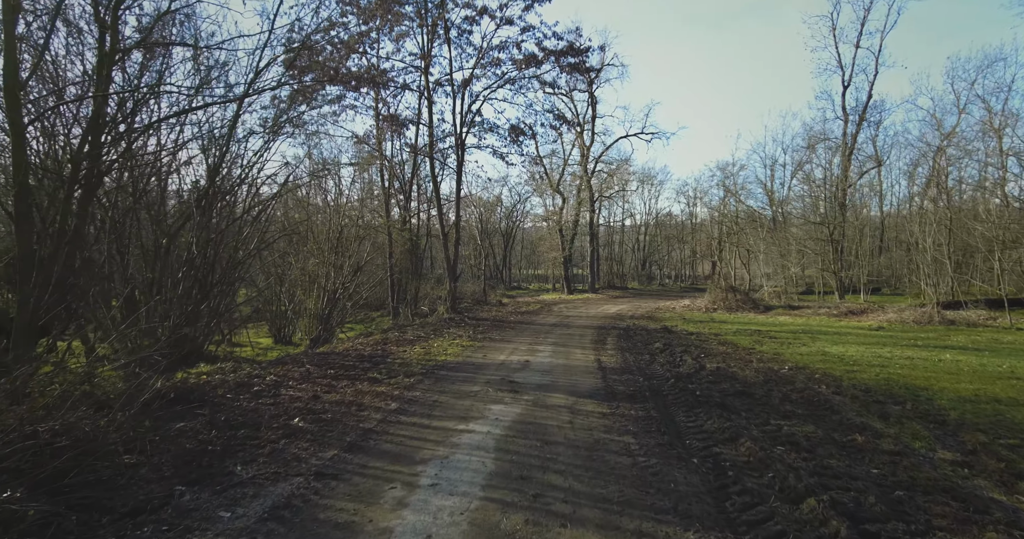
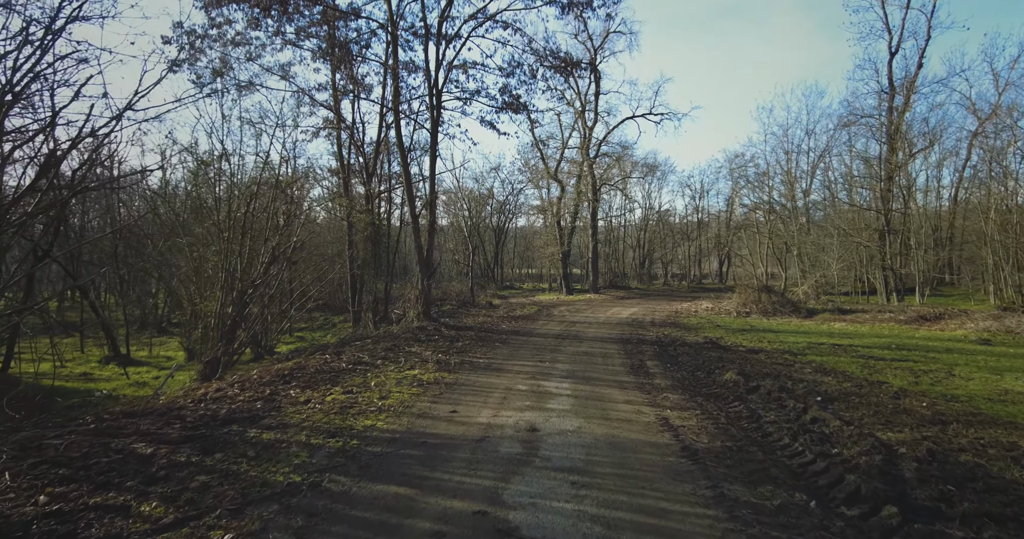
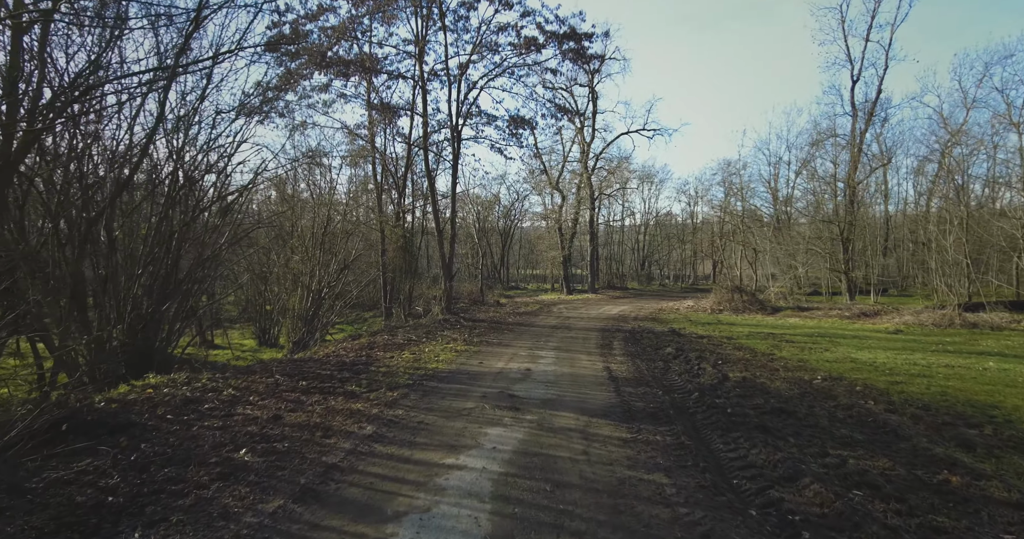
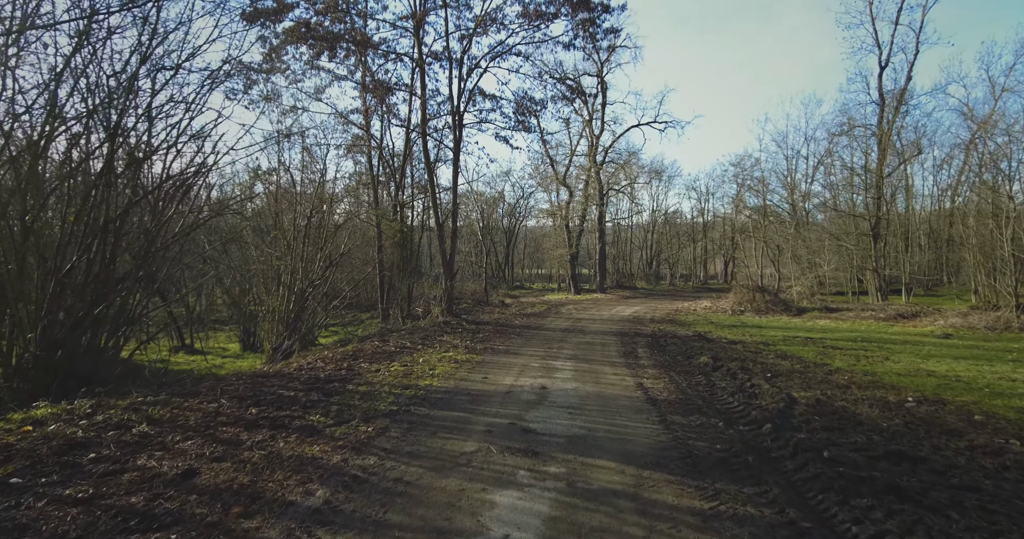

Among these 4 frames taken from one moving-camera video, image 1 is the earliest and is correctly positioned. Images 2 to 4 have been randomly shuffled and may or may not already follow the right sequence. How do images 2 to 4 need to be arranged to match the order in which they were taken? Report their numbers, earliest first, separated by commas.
3, 4, 2
